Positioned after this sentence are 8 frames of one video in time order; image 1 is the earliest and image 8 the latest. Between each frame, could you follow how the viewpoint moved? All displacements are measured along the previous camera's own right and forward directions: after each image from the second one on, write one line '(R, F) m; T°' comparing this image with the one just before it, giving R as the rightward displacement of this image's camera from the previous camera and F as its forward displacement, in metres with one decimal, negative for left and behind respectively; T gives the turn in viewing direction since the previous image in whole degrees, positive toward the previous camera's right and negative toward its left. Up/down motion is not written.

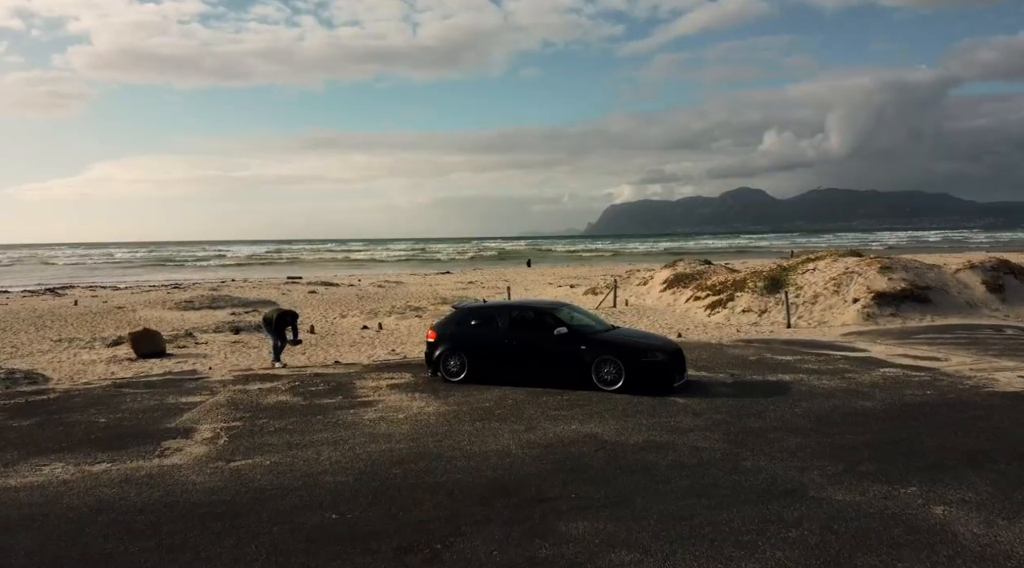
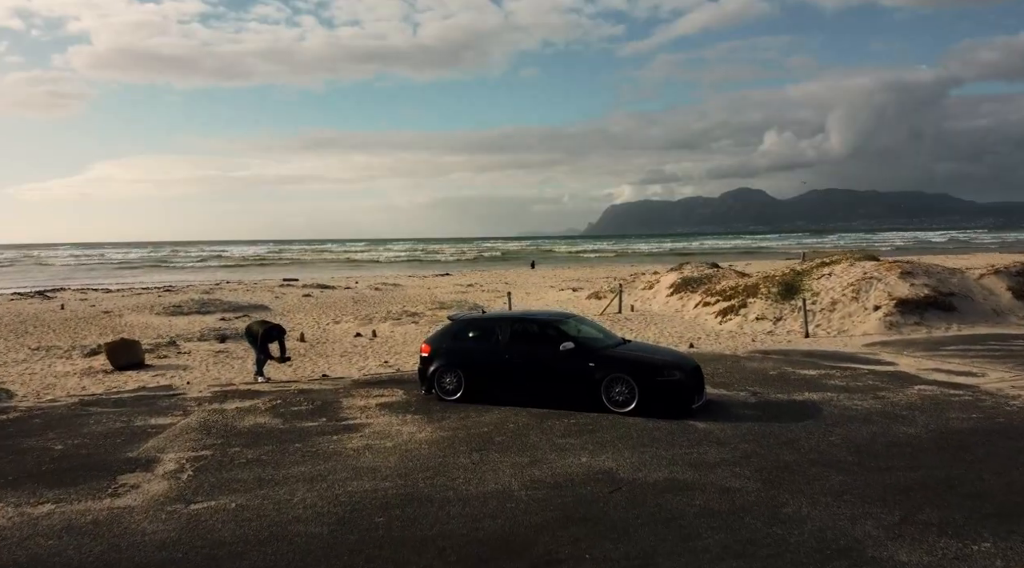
(0.0, +0.8) m; 0°
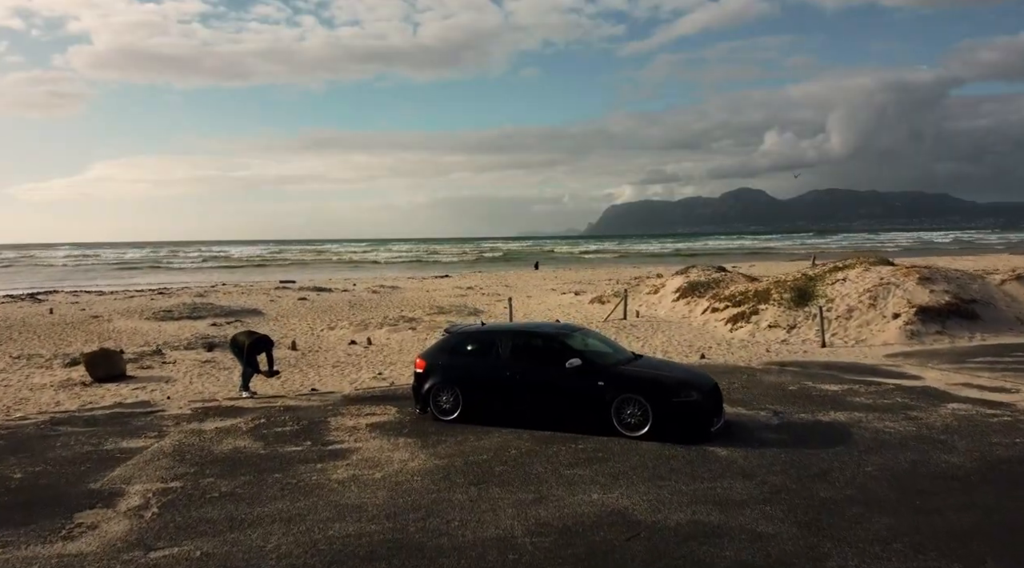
(0.0, +0.6) m; 0°
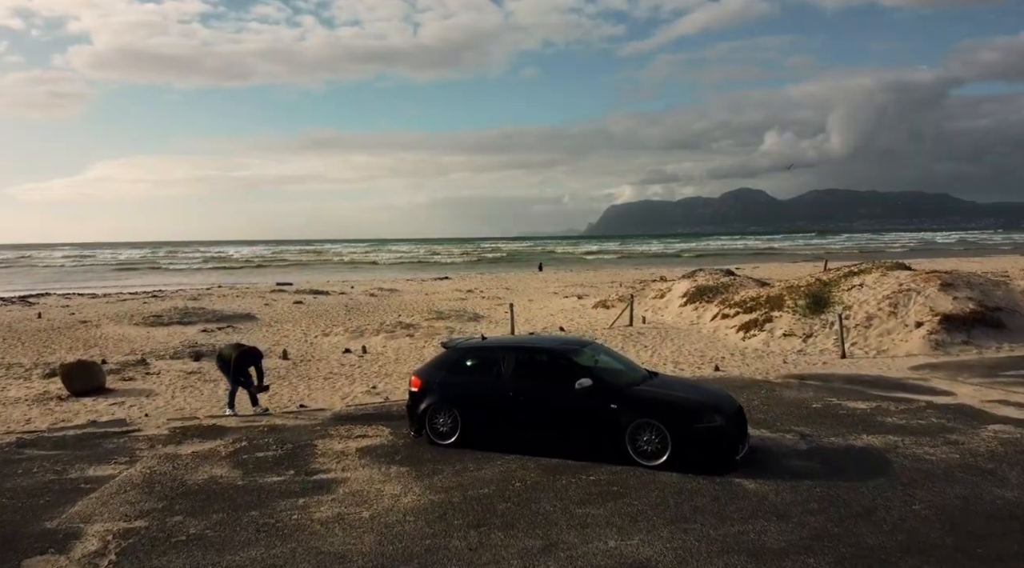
(0.0, +0.6) m; 0°
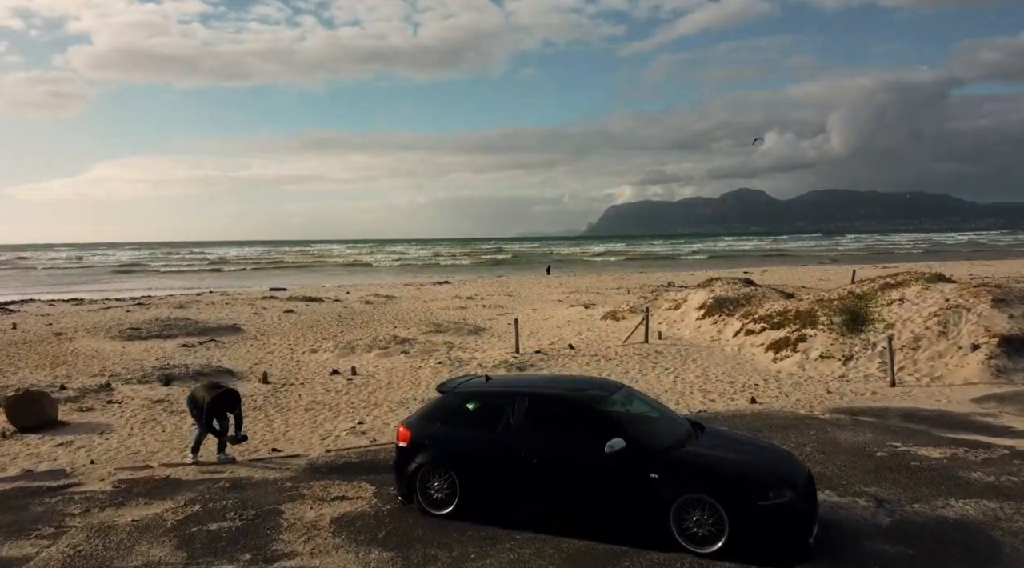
(-0.1, +1.3) m; 0°
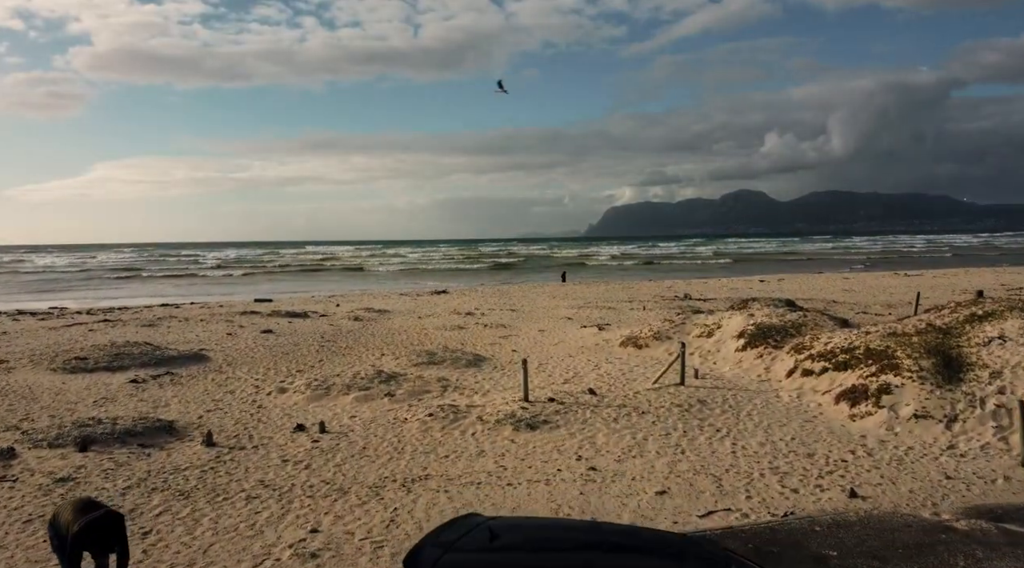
(-0.1, +2.5) m; 0°
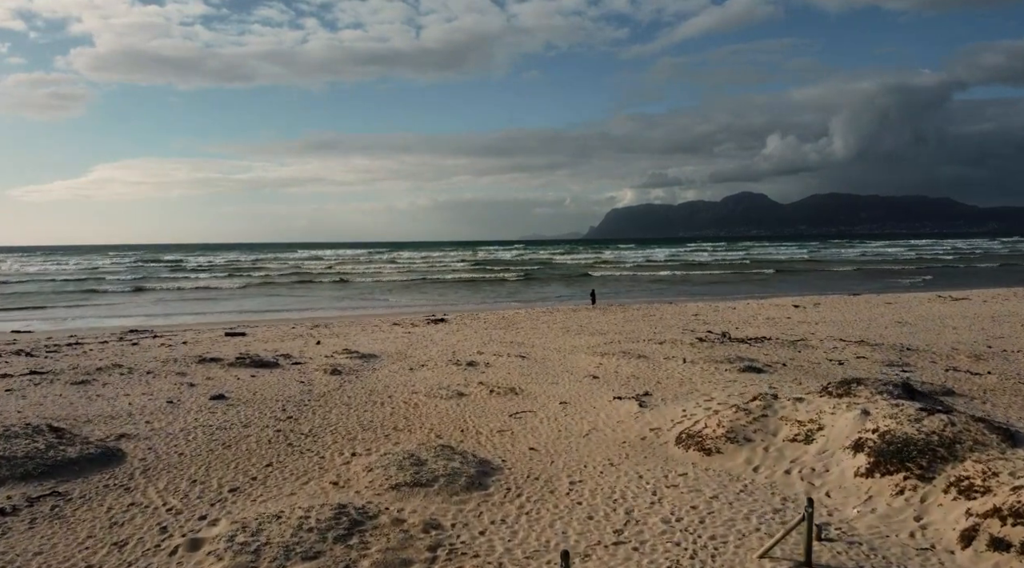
(-0.3, +4.3) m; 0°
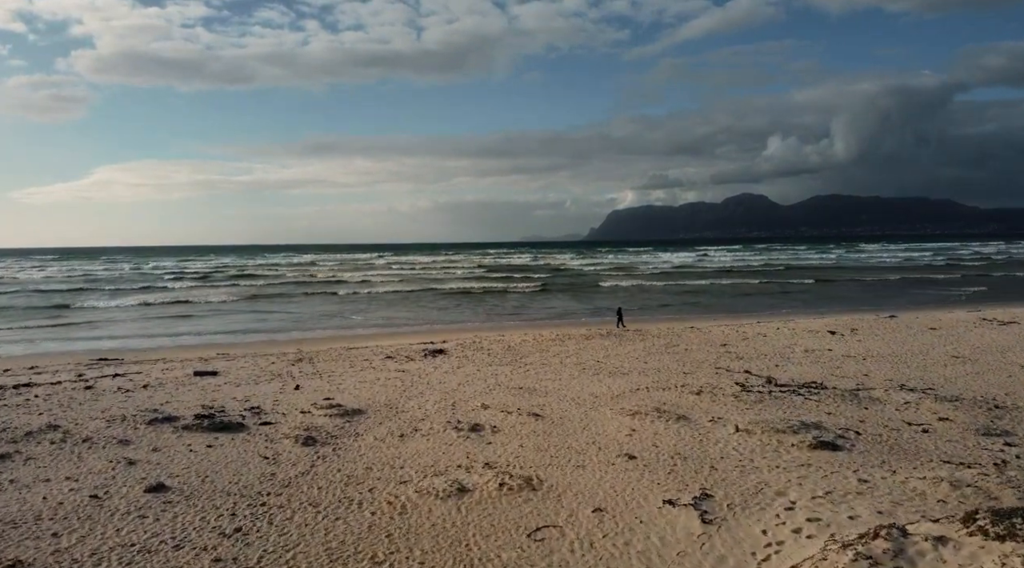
(-0.3, +3.6) m; 0°
